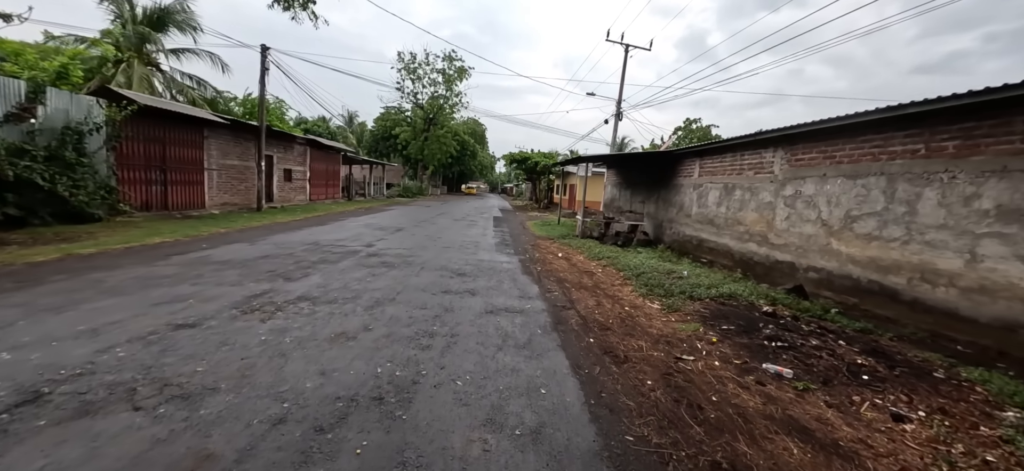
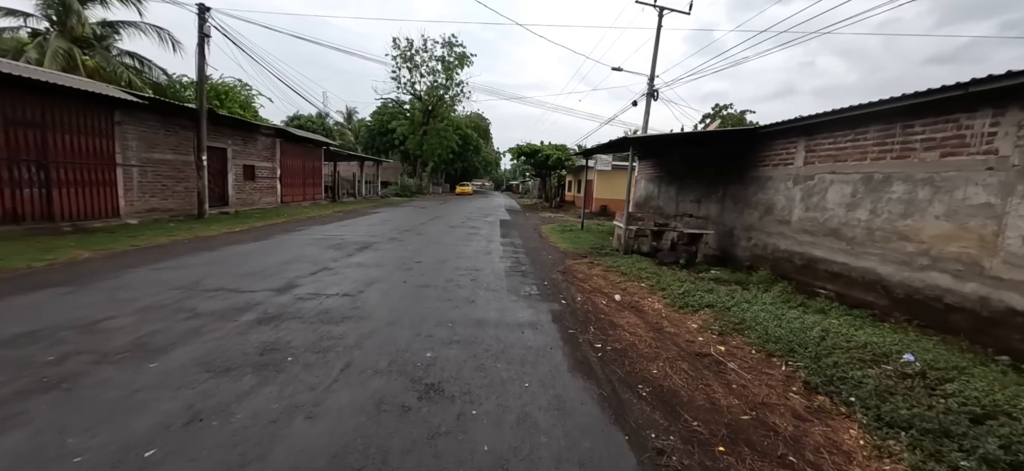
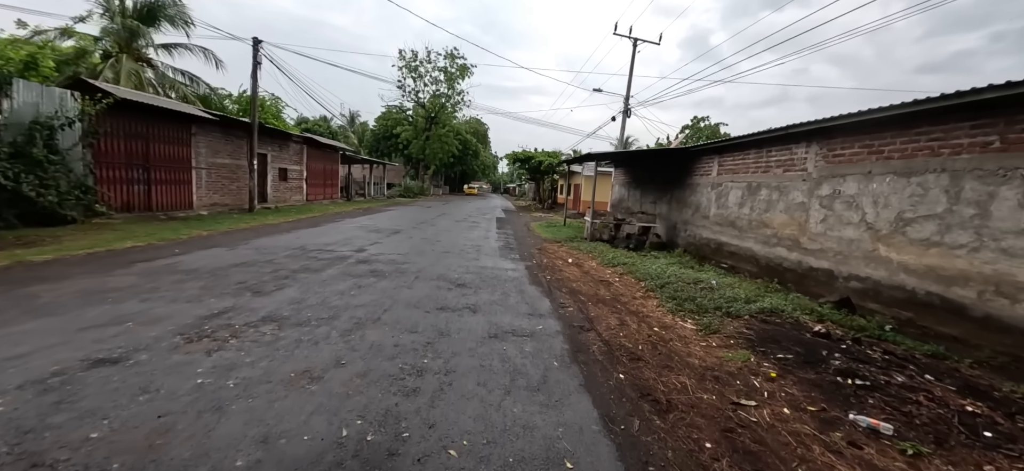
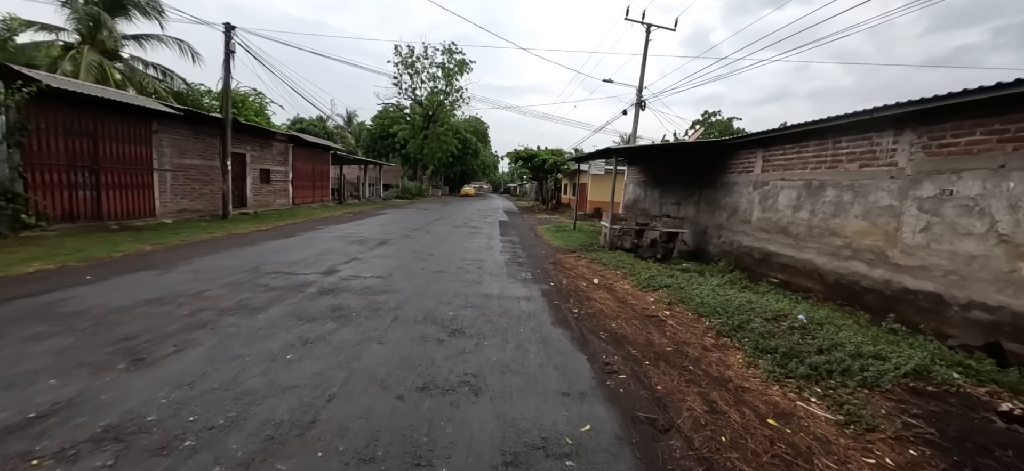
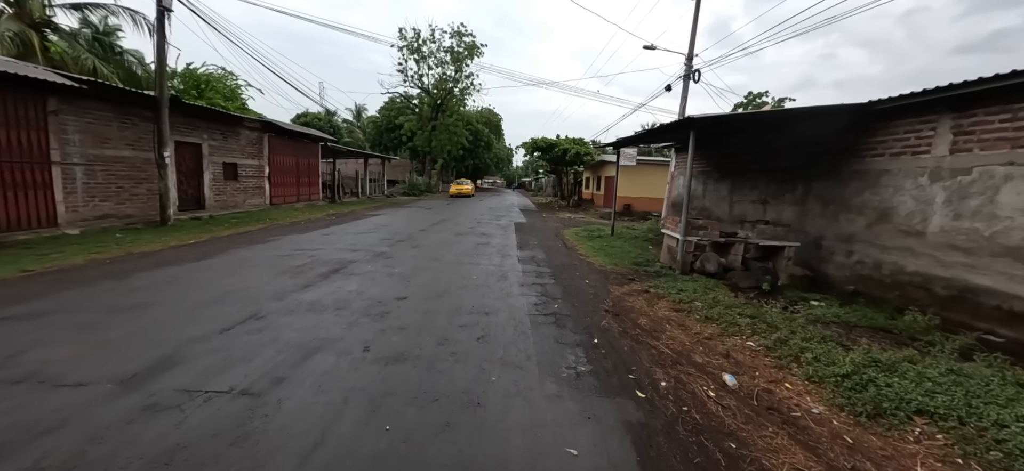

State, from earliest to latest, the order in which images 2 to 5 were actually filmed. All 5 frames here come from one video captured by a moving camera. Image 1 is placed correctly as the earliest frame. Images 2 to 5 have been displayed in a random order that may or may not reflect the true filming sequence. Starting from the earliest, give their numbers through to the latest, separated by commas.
3, 4, 2, 5
